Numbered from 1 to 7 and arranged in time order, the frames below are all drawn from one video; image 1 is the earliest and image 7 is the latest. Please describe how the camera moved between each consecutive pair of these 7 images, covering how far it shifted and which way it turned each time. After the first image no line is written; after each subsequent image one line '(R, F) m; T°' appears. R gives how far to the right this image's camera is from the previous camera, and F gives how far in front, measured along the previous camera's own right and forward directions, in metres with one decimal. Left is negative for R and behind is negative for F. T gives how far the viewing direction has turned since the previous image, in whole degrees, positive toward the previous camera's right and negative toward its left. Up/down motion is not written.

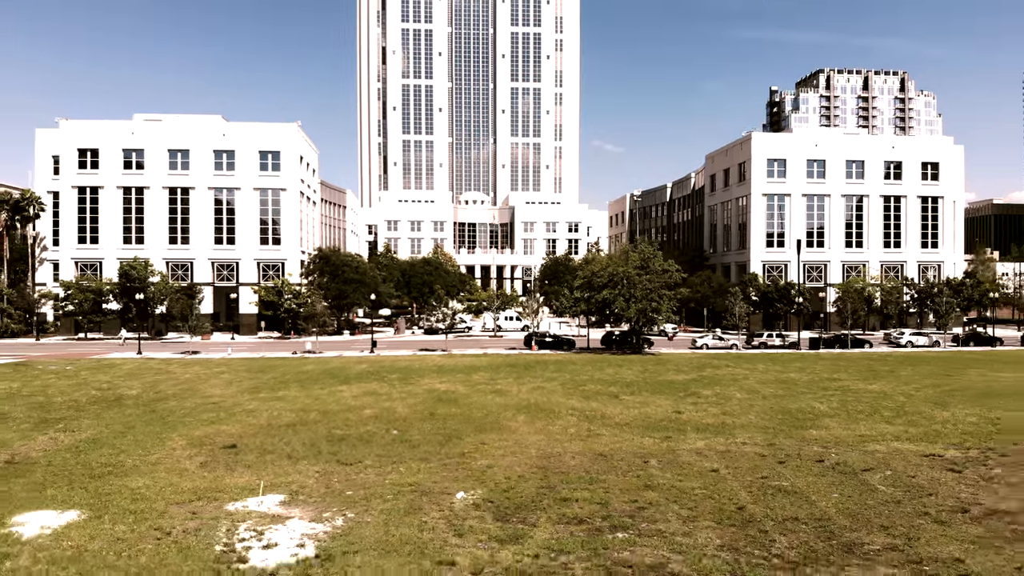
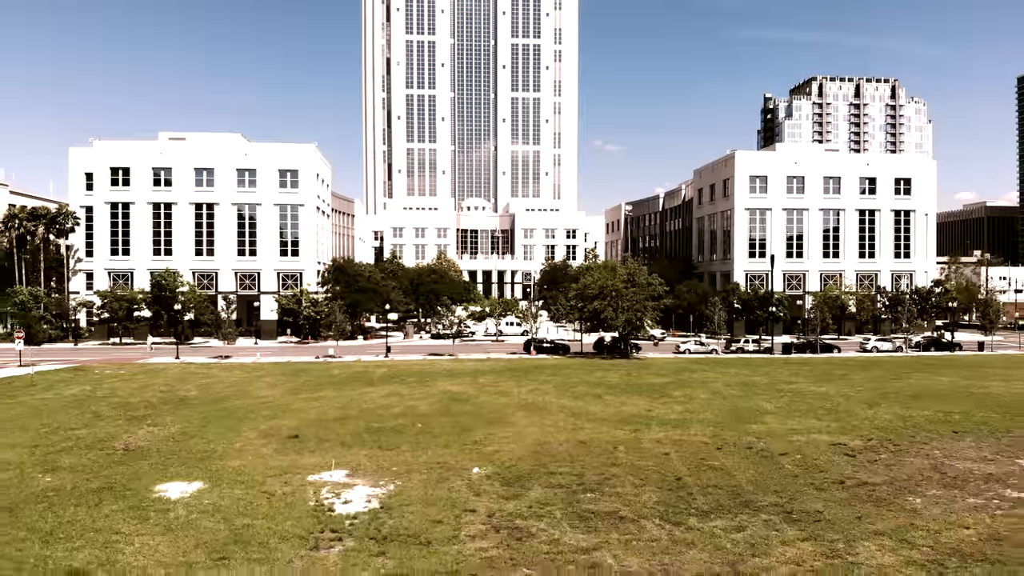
(0.0, -5.2) m; 0°
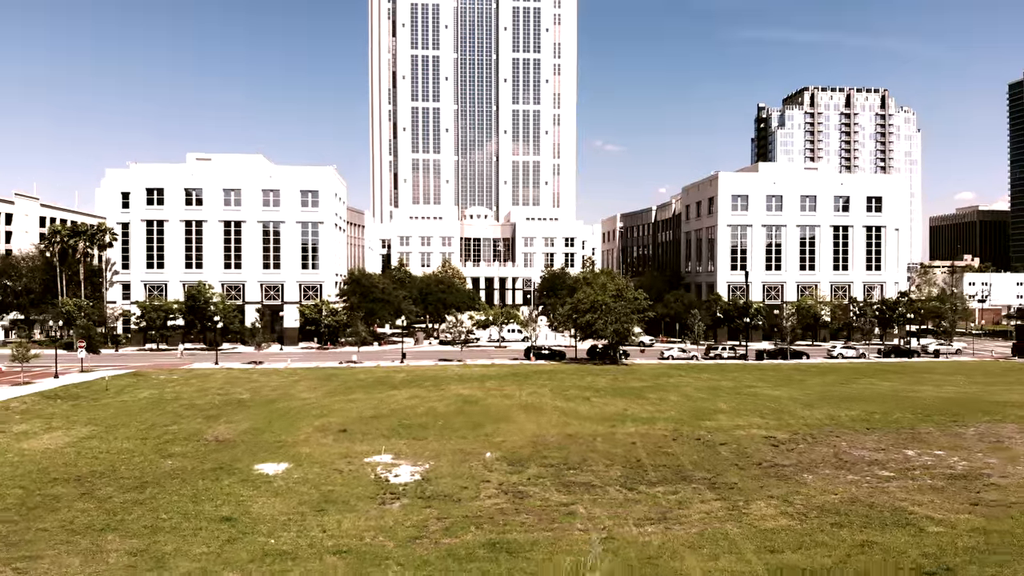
(-0.1, -6.5) m; 0°
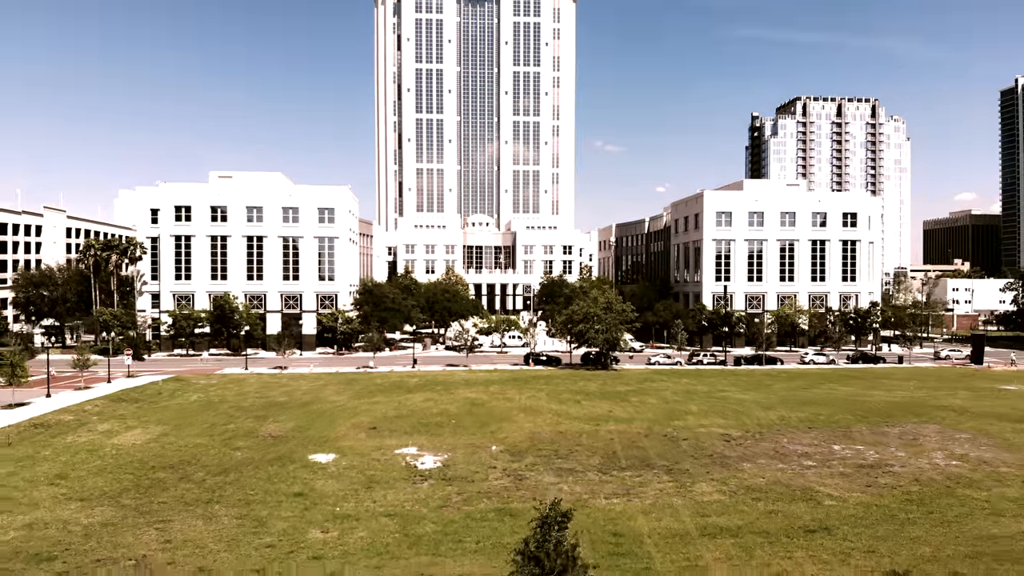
(0.0, -6.3) m; 0°
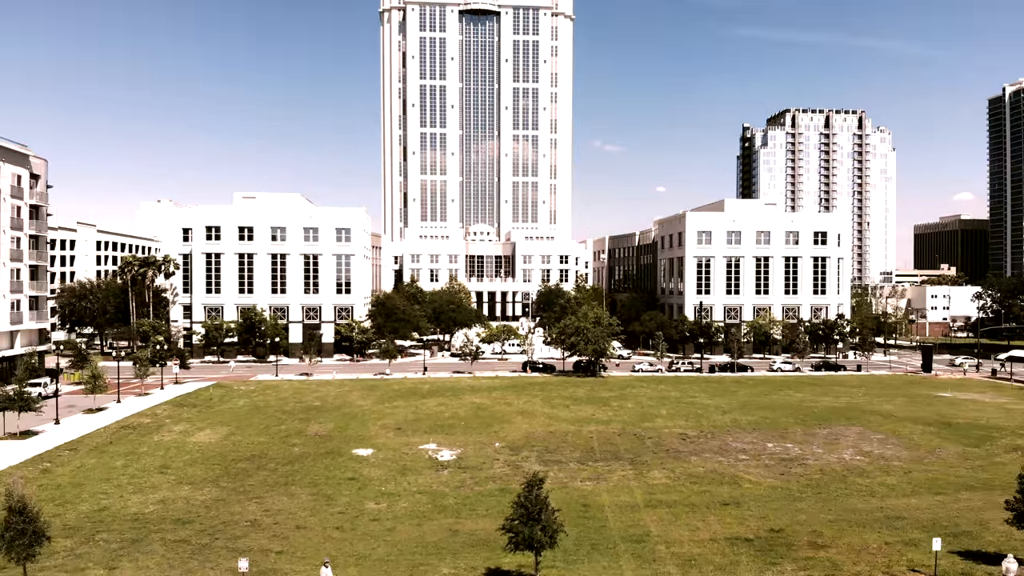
(0.0, -8.5) m; 0°
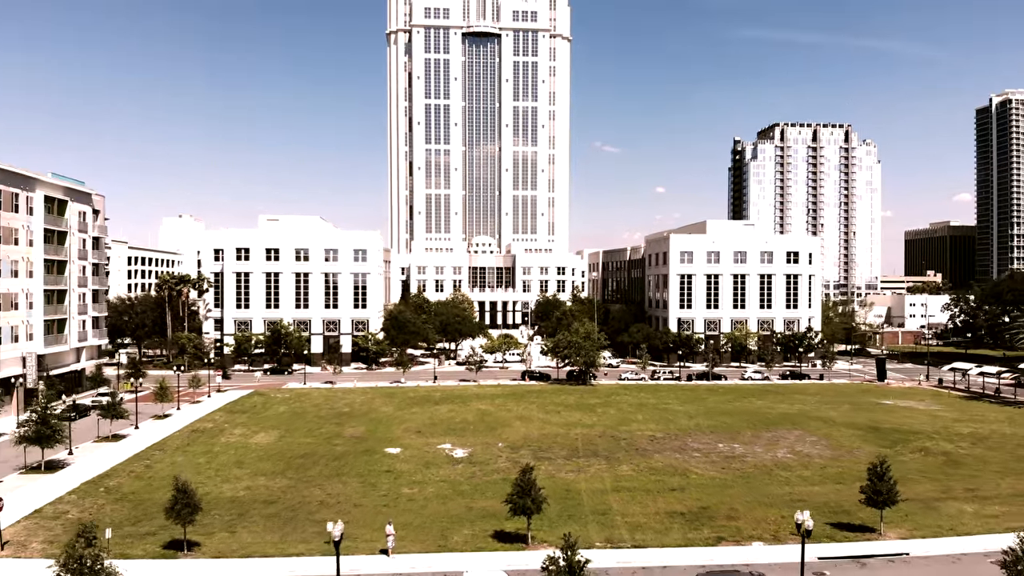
(0.0, -9.9) m; 0°
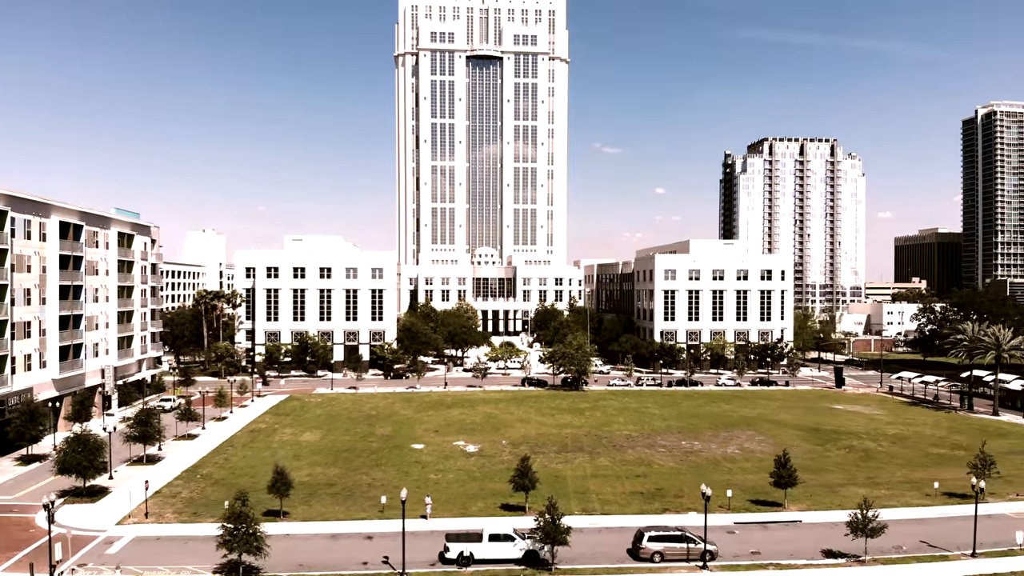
(-0.1, -11.9) m; 0°
